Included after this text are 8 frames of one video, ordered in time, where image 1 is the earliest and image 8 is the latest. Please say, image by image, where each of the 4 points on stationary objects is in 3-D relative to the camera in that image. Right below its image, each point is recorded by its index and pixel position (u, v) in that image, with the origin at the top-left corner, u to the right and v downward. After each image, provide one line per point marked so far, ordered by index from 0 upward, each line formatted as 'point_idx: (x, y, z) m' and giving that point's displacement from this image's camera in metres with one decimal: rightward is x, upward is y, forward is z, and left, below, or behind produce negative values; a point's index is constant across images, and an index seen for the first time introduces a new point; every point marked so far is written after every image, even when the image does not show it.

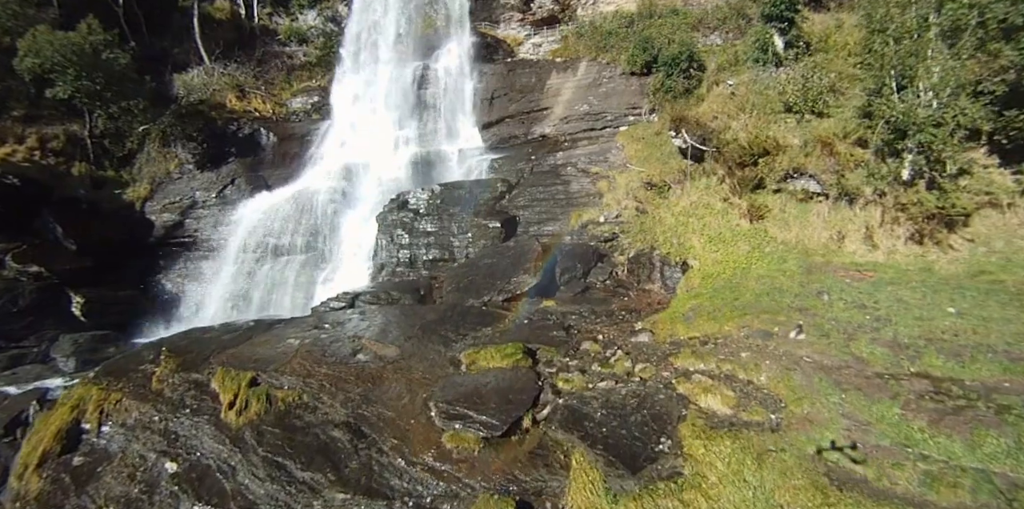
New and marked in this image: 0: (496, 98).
0: (-0.3, +5.2, +16.0) m
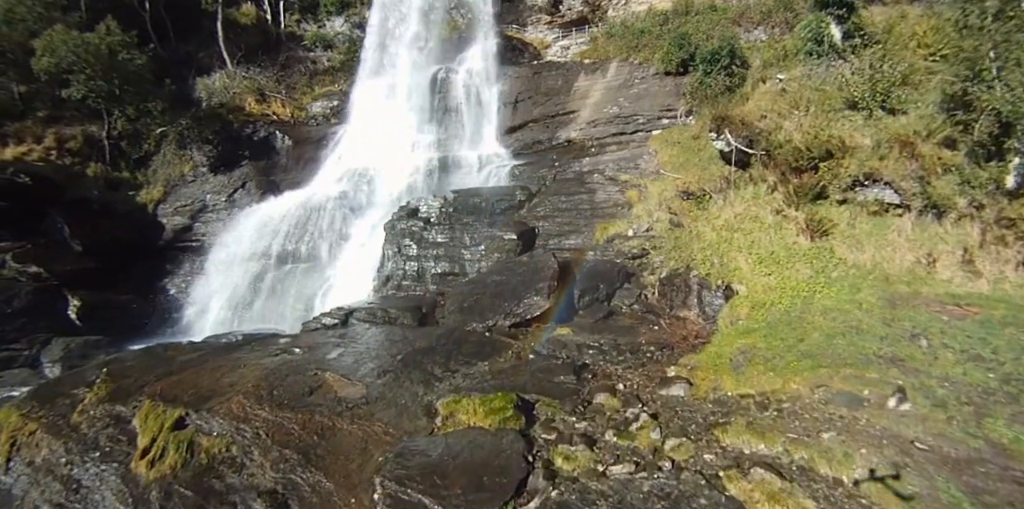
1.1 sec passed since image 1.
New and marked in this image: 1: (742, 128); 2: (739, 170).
0: (+0.5, +4.7, +14.9) m
1: (+4.3, +2.3, +8.8) m
2: (+4.2, +1.6, +8.9) m
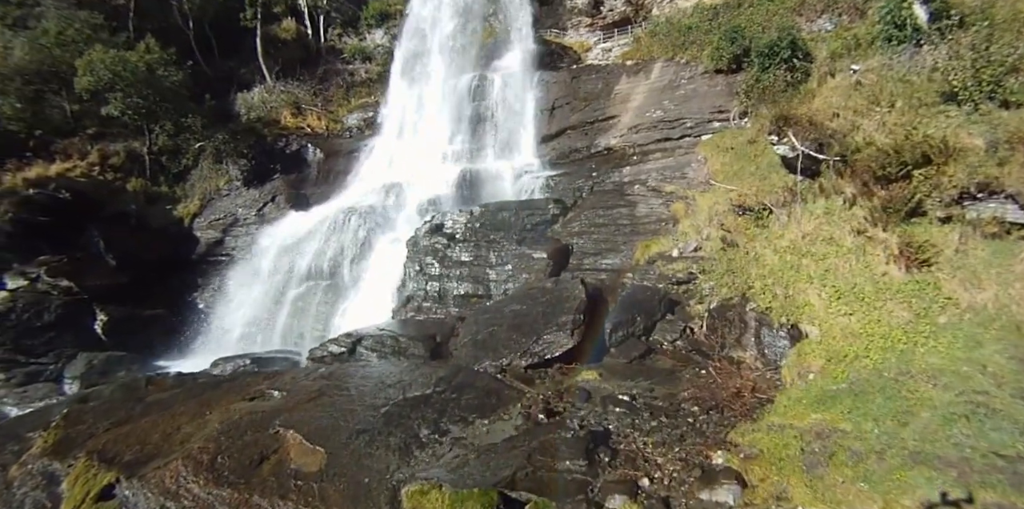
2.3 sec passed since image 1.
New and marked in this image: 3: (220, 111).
0: (+1.4, +4.2, +13.7) m
1: (+4.6, +1.8, +7.3) m
2: (+4.5, +1.2, +7.3) m
3: (-10.1, +5.1, +17.1) m
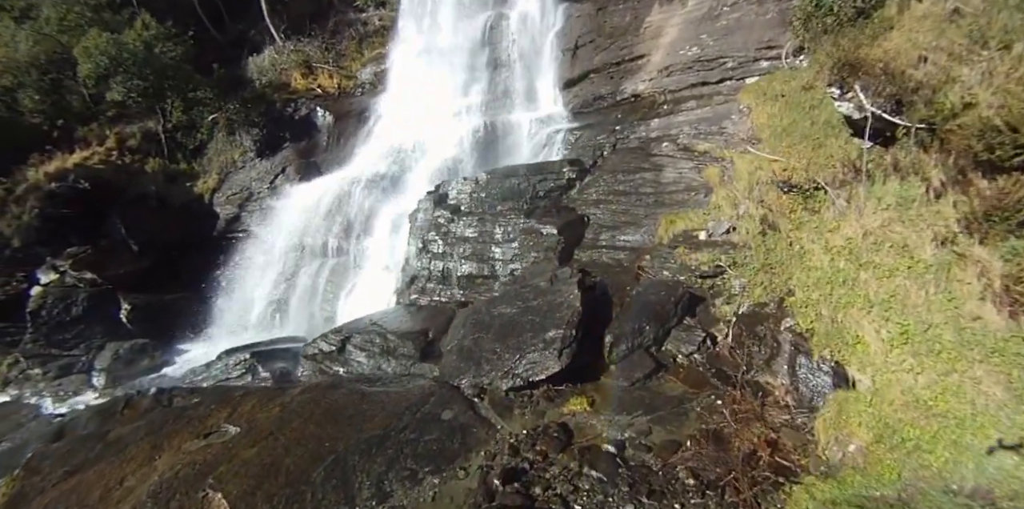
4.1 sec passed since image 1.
0: (+1.7, +5.1, +11.8) m
1: (+4.2, +1.9, +5.4) m
2: (+4.2, +1.3, +5.5) m
3: (-9.4, +6.1, +16.3) m
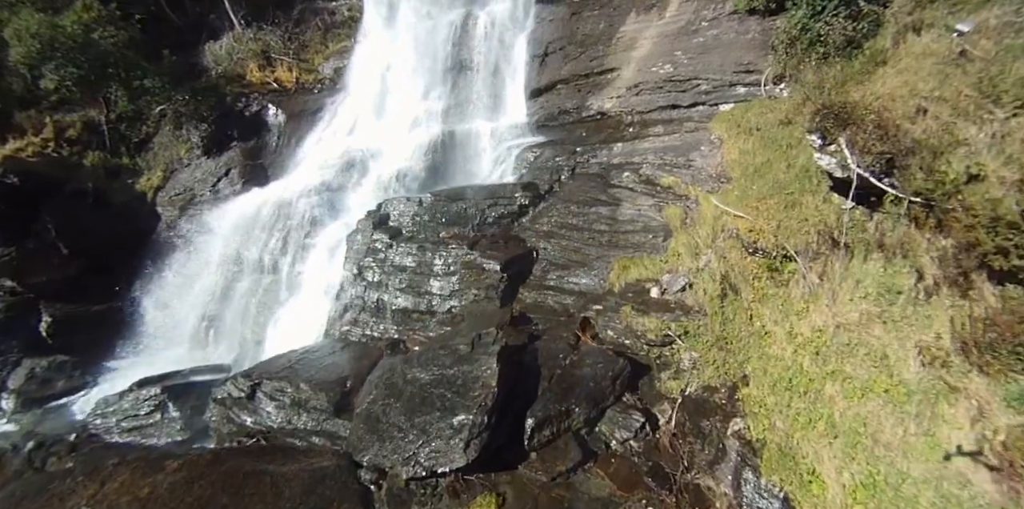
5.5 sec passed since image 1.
0: (+0.8, +4.4, +10.7) m
1: (+3.3, +1.1, +4.4) m
2: (+3.3, +0.5, +4.6) m
3: (-10.3, +5.9, +15.1) m
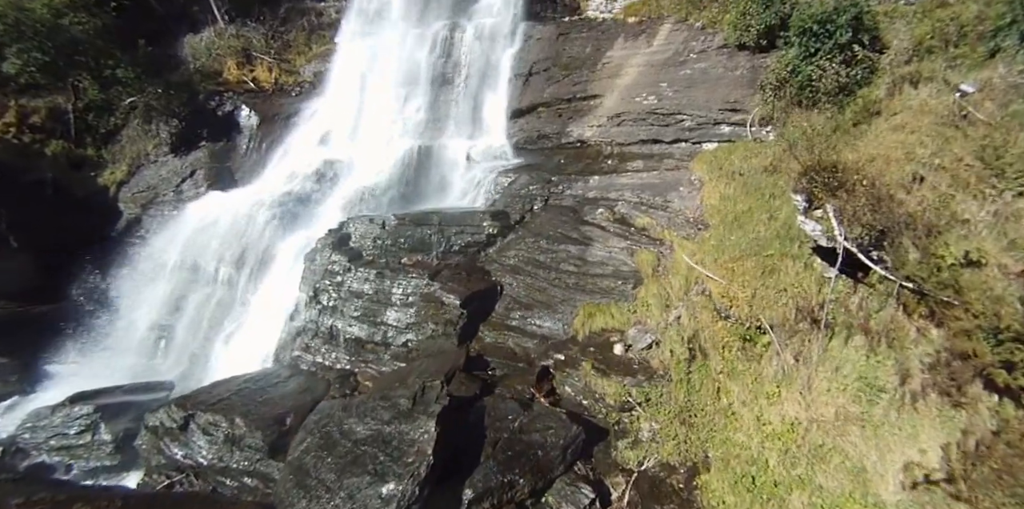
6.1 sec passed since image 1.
0: (+0.5, +3.8, +10.3) m
1: (+2.9, +0.4, +4.0) m
2: (+2.8, -0.2, +4.1) m
3: (-10.6, +5.9, +14.5) m
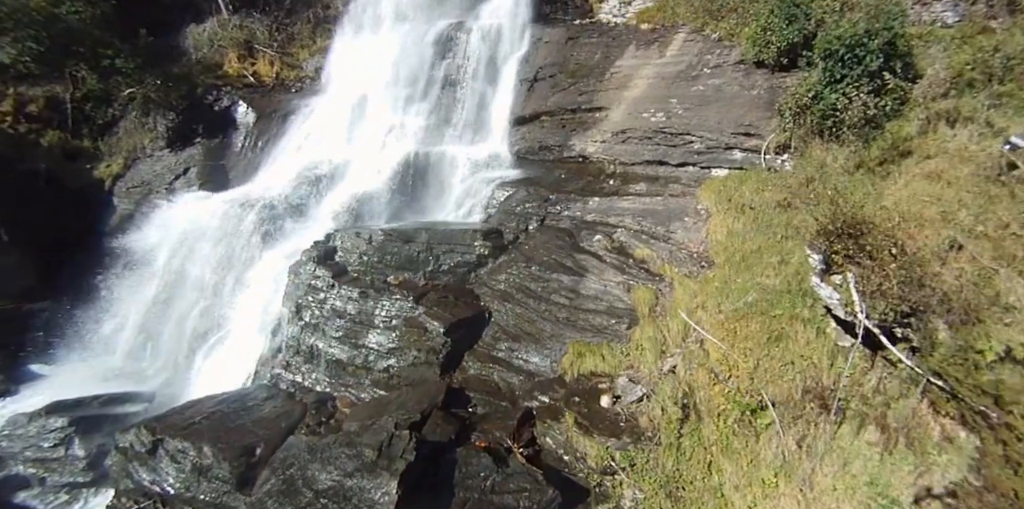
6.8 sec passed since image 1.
0: (+0.6, +3.5, +9.7) m
1: (+2.7, -0.1, +3.5) m
2: (+2.6, -0.7, +3.6) m
3: (-10.3, +6.1, +14.2) m
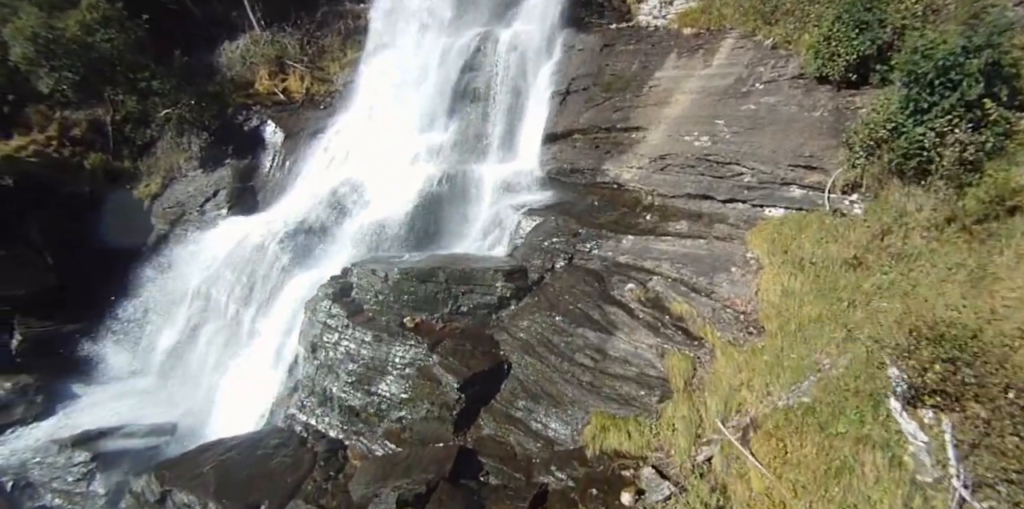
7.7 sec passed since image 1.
0: (+1.1, +3.0, +9.0) m
1: (+2.6, -0.8, +2.6) m
2: (+2.5, -1.4, +2.8) m
3: (-9.3, +5.8, +14.4) m
